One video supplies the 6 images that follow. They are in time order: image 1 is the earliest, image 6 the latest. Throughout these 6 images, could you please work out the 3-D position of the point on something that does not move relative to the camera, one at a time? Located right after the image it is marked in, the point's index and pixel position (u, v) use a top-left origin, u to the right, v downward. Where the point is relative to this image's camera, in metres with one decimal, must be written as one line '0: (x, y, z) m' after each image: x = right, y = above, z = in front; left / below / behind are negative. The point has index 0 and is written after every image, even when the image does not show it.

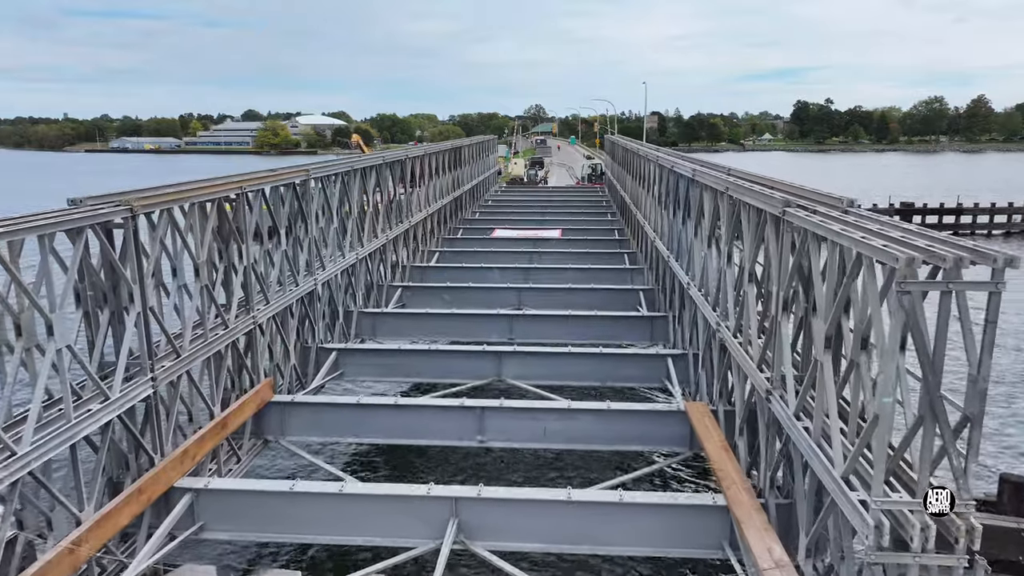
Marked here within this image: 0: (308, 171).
0: (-3.5, +2.0, +12.3) m
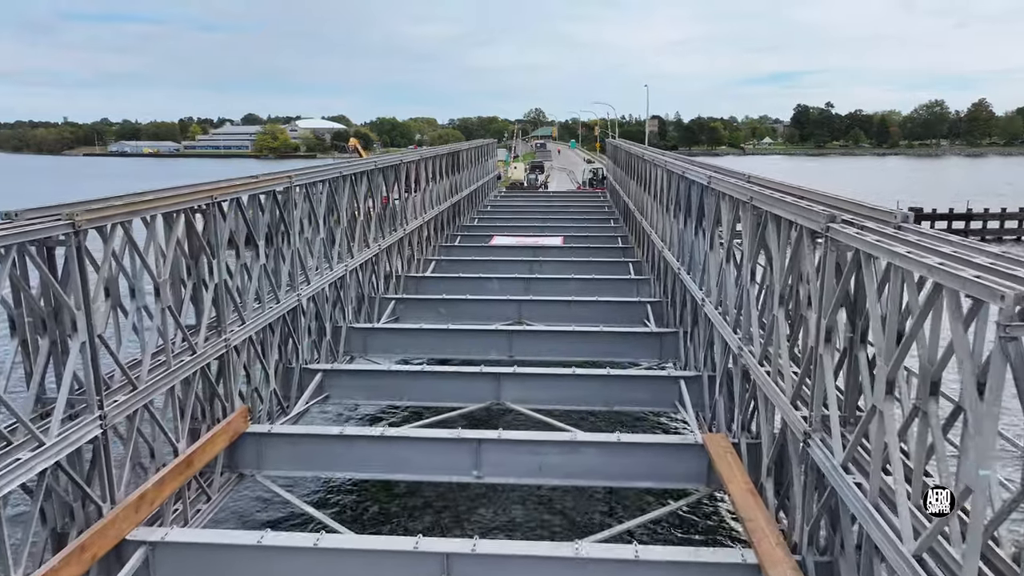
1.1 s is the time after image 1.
0: (-3.5, +1.7, +11.3) m
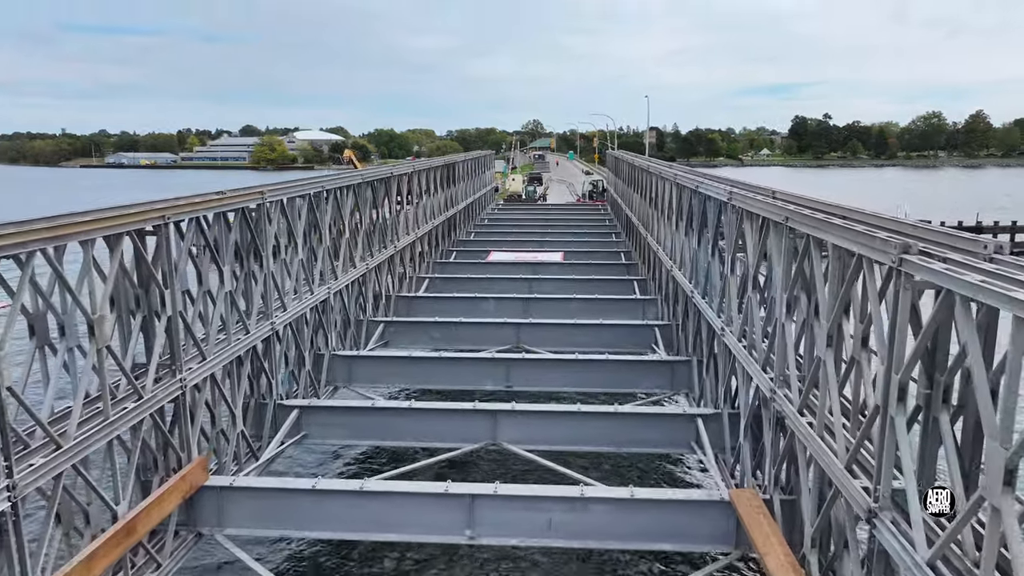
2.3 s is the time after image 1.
0: (-3.6, +1.3, +10.2) m
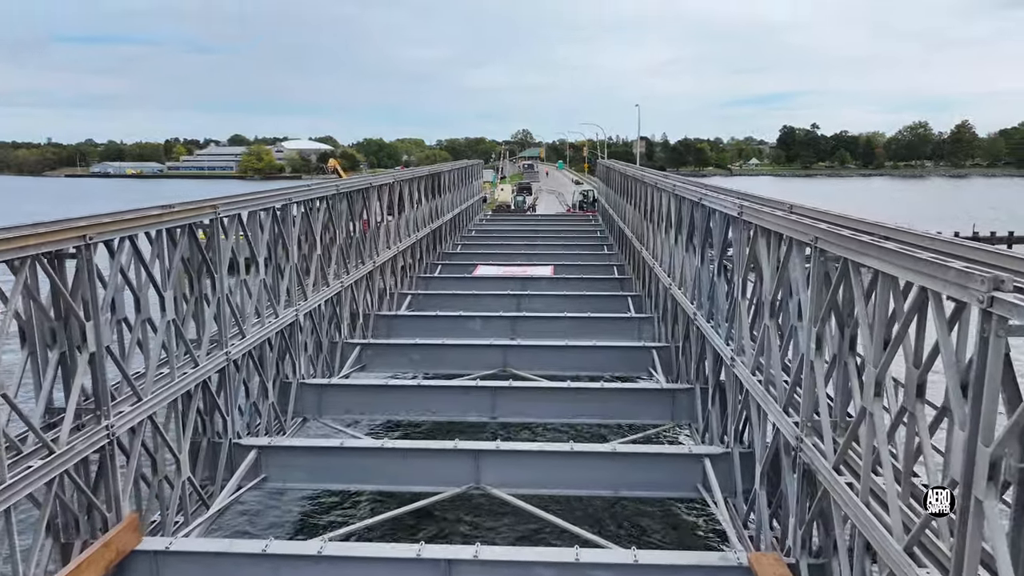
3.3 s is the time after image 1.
0: (-3.8, +1.0, +9.1) m
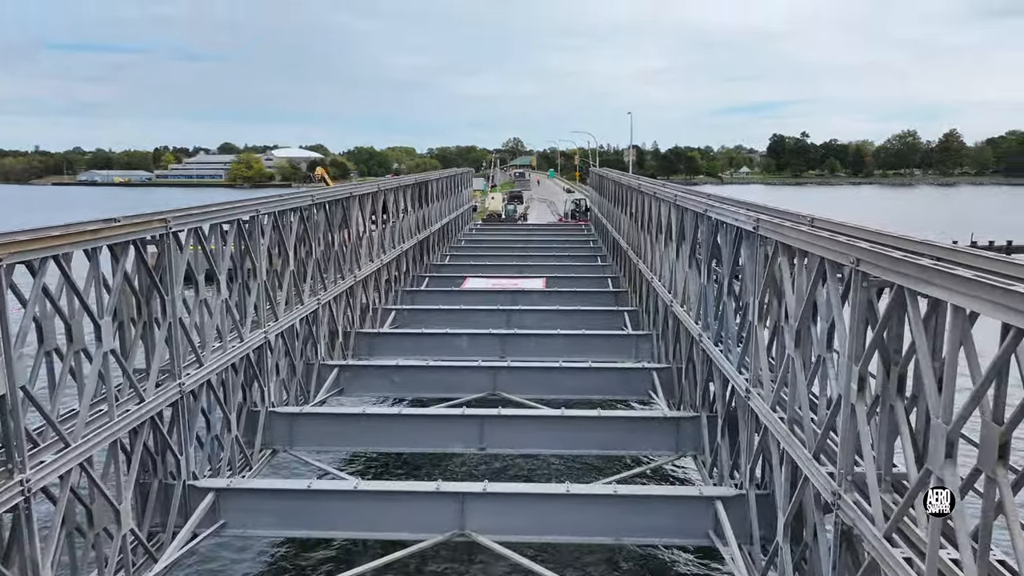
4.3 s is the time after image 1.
0: (-3.9, +0.8, +8.1) m
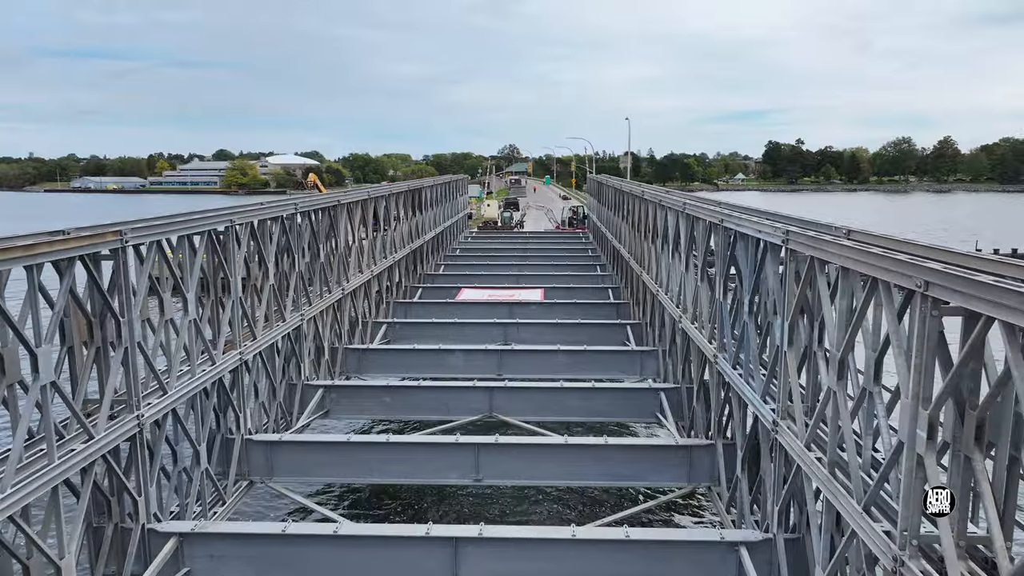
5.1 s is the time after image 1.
0: (-3.9, +0.6, +7.3) m
